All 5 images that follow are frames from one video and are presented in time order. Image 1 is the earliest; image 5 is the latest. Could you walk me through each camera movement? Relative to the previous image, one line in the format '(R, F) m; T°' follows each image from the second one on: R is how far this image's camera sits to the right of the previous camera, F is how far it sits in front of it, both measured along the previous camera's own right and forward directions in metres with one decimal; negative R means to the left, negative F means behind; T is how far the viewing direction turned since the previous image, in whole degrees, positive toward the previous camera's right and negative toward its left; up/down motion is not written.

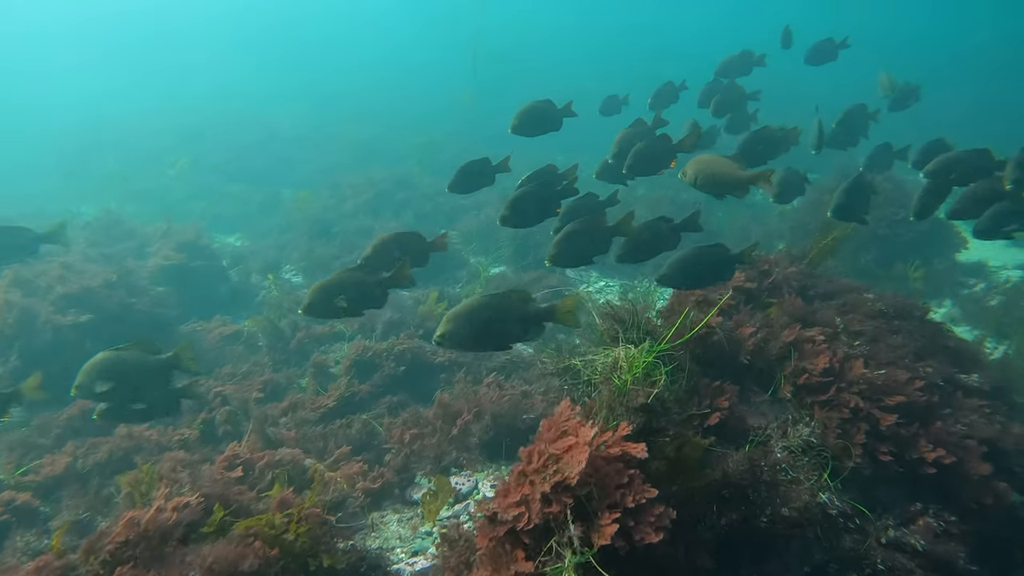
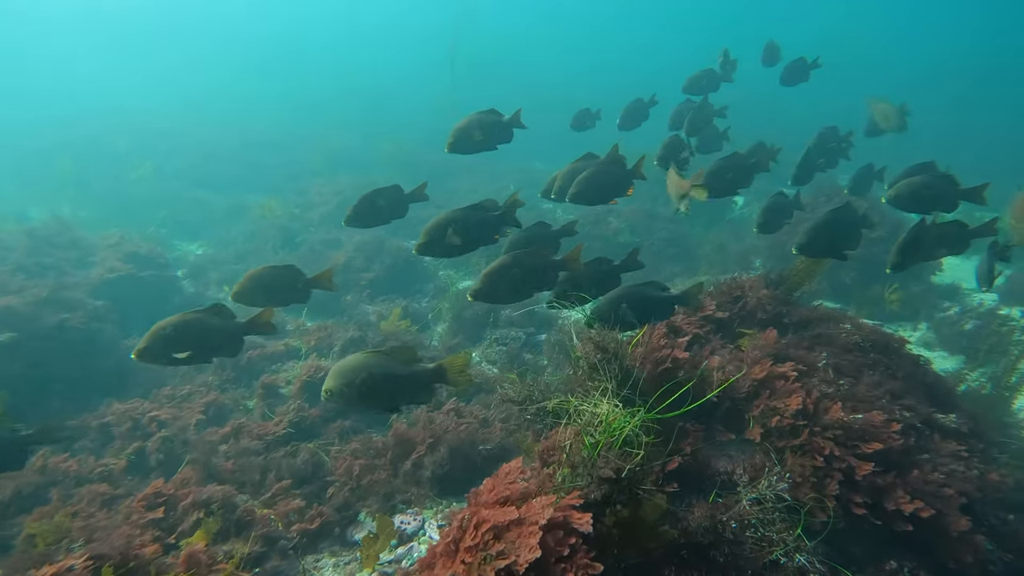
(+0.1, +0.3) m; +2°
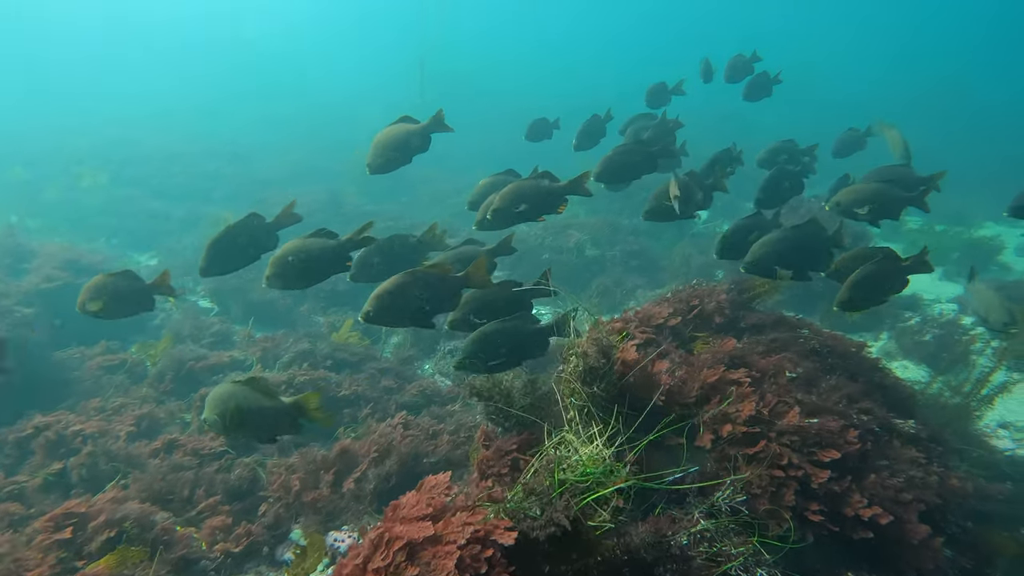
(+0.2, +0.2) m; +2°
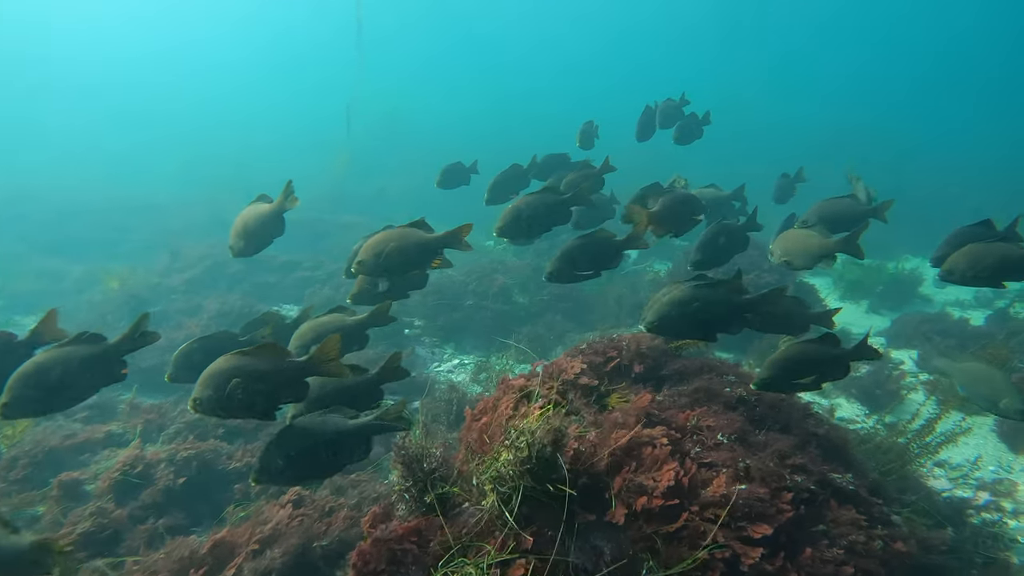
(+0.3, +0.5) m; +5°
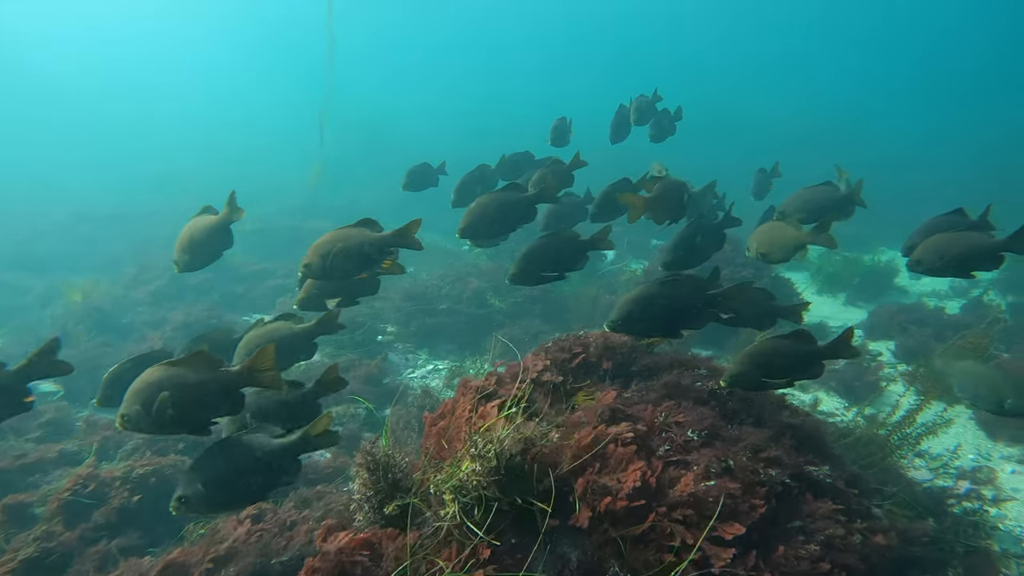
(+0.1, +0.2) m; +1°
